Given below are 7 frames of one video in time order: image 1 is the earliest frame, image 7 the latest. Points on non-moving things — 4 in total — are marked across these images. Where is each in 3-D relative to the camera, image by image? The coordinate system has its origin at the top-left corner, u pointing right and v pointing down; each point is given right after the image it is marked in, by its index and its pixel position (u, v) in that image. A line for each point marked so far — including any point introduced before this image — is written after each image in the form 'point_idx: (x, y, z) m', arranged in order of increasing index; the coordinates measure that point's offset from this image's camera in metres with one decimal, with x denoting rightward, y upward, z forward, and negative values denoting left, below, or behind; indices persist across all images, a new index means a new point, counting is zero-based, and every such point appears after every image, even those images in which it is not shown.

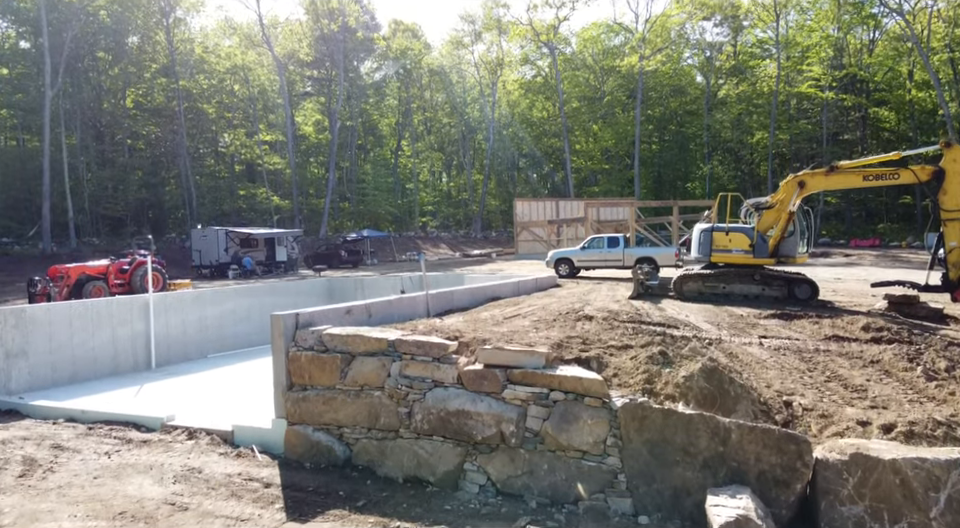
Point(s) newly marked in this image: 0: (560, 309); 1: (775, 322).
0: (+1.6, -0.9, +12.2) m
1: (+5.3, -1.1, +11.3) m
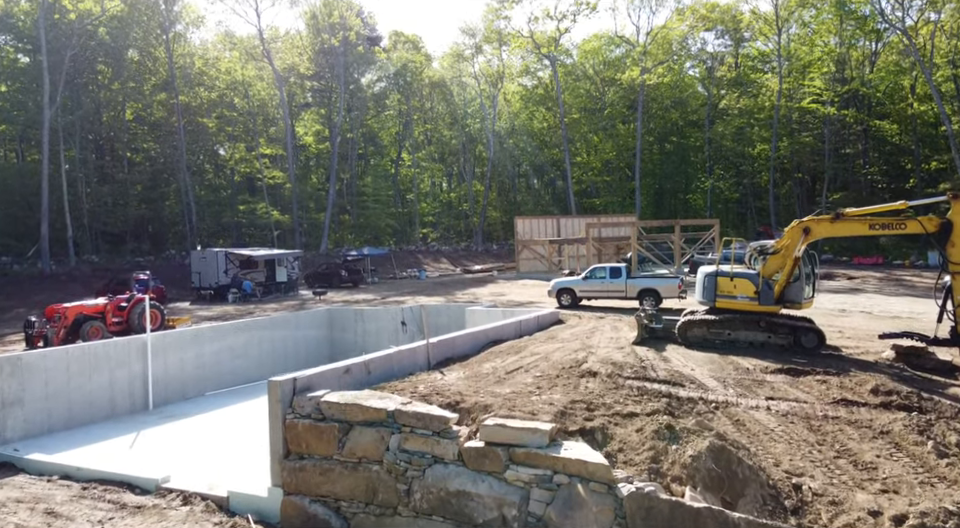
0: (+1.6, -1.9, +12.1) m
1: (+5.3, -2.0, +11.1) m
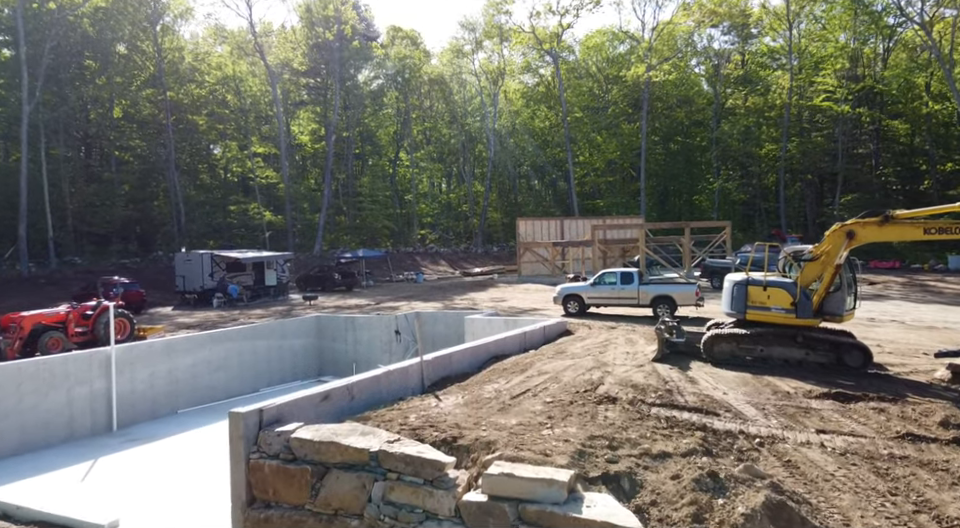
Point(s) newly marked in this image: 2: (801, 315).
0: (+1.6, -2.0, +10.6) m
1: (+5.3, -2.2, +9.6) m
2: (+6.0, -1.0, +11.6) m
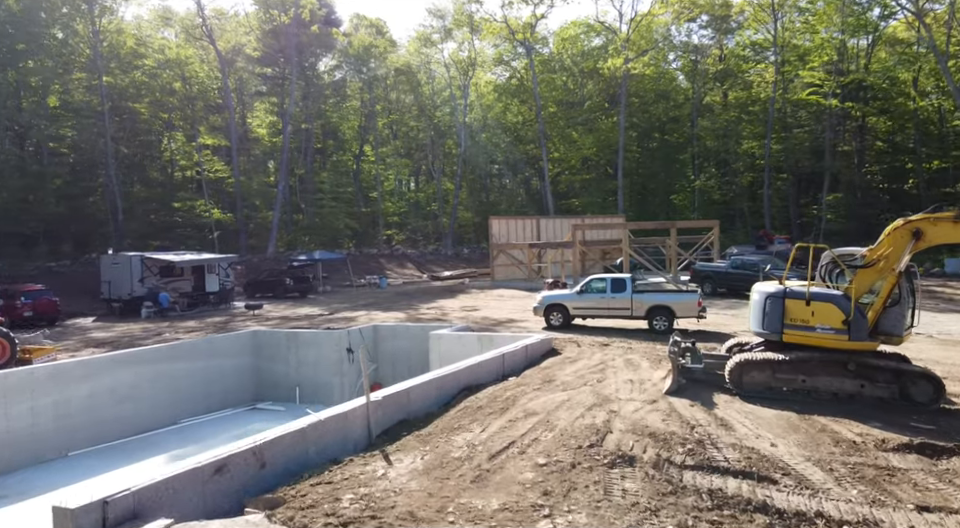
0: (+1.2, -2.1, +7.9) m
1: (+5.0, -2.3, +7.1) m
2: (+5.5, -1.1, +9.2) m
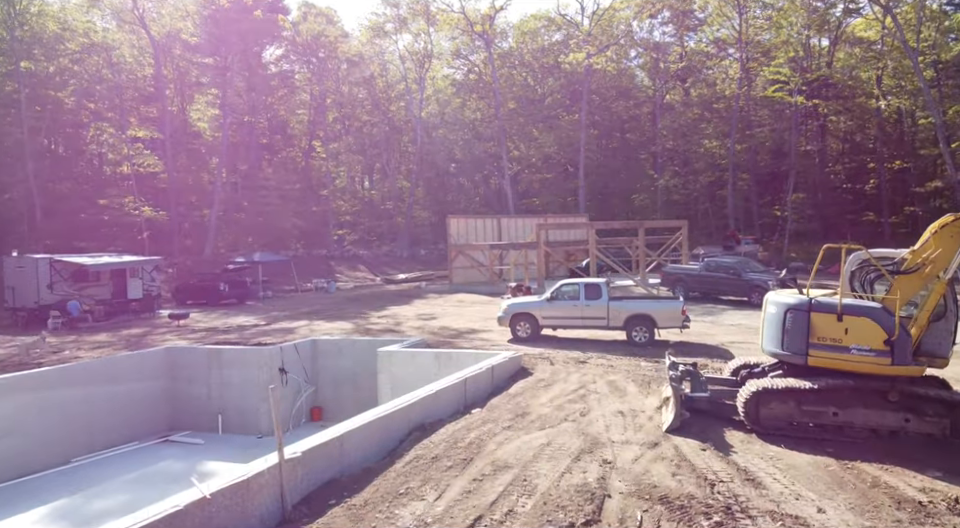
0: (+0.8, -2.2, +5.9) m
1: (+4.6, -2.4, +5.4) m
2: (+5.0, -1.1, +7.5) m
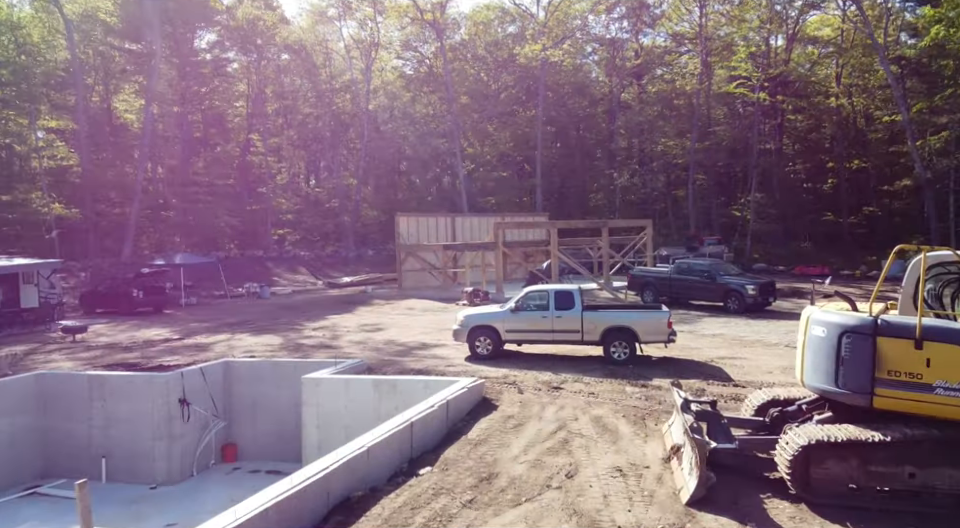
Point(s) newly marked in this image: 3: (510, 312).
0: (+0.5, -2.3, +3.7) m
1: (+4.3, -2.4, +3.4) m
2: (+4.5, -1.2, +5.6) m
3: (+0.6, -0.9, +12.3) m
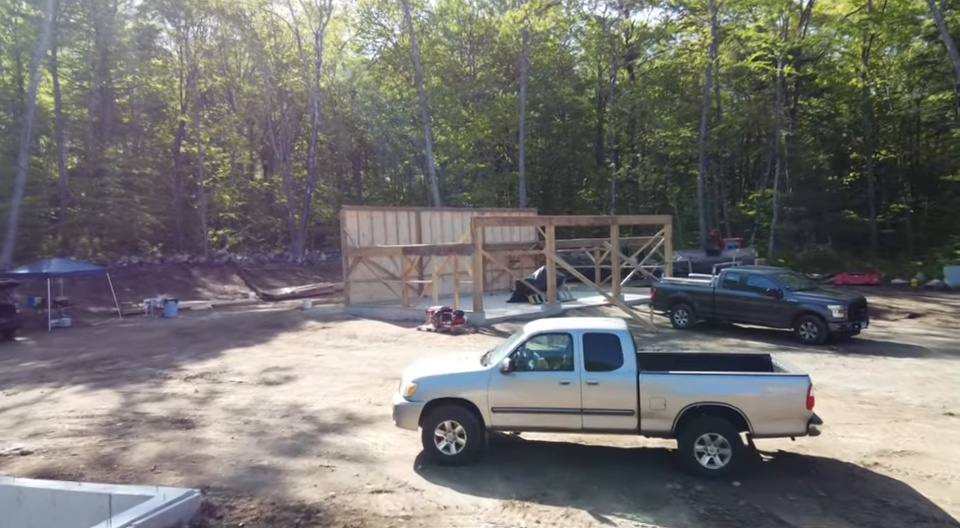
0: (+0.4, -2.4, -2.1) m
1: (+4.3, -2.6, -2.2) m
2: (+4.4, -1.4, 0.0) m
3: (+0.2, -1.2, +6.6) m
